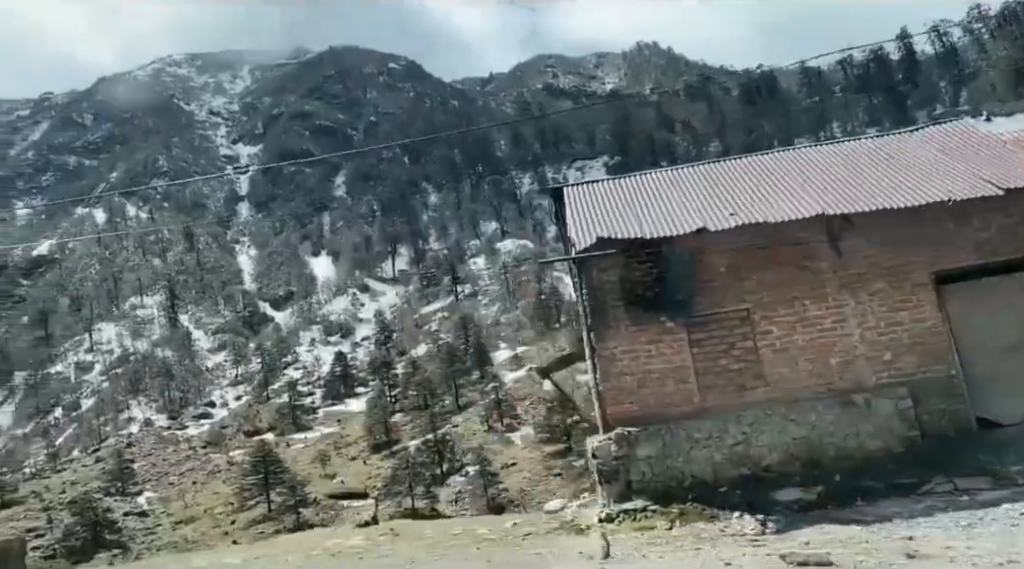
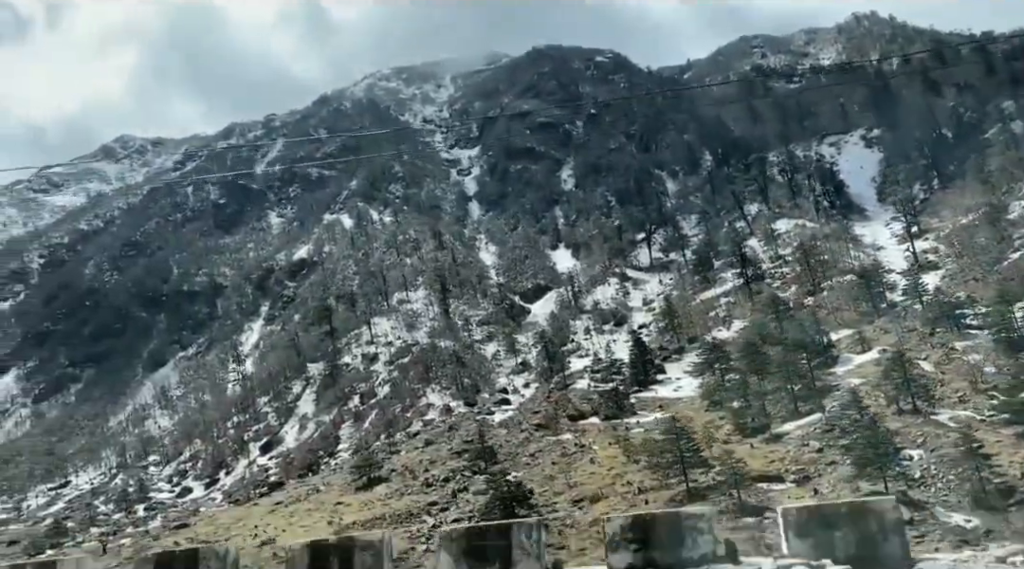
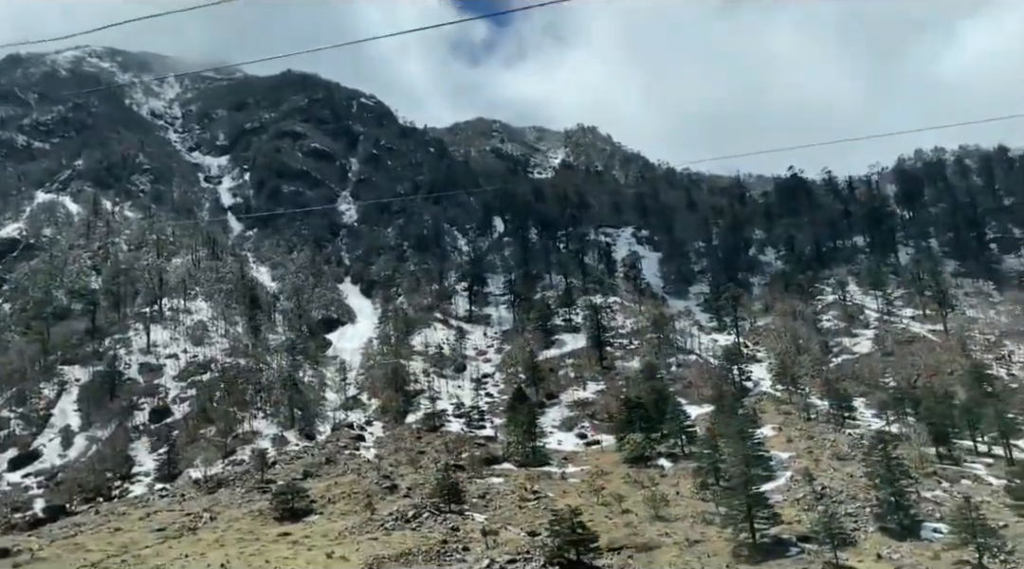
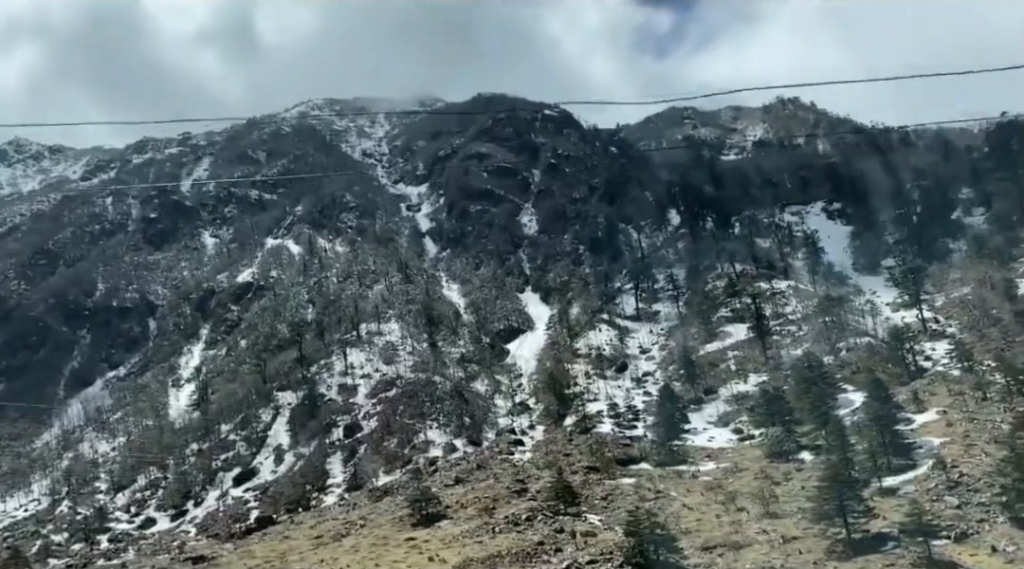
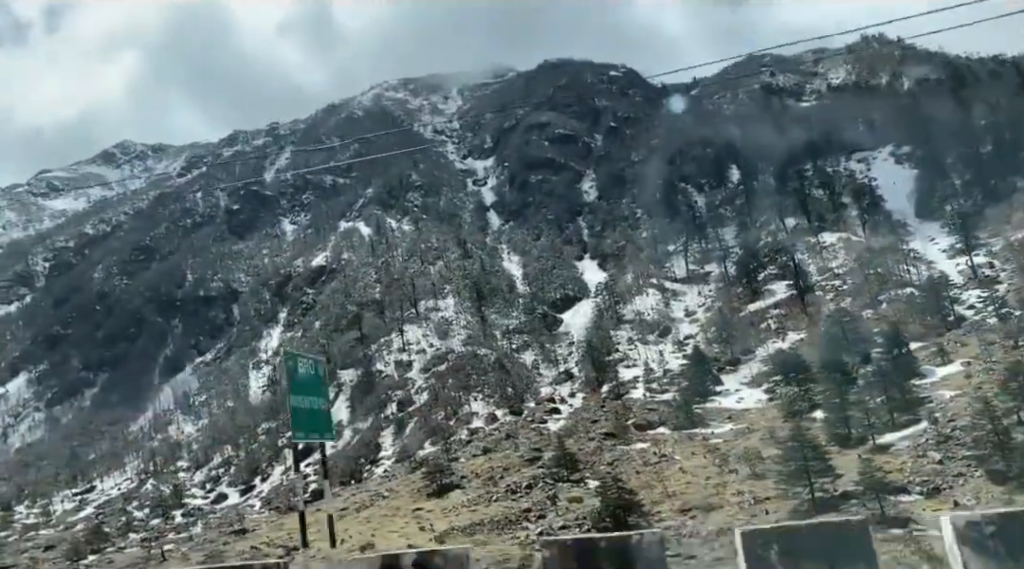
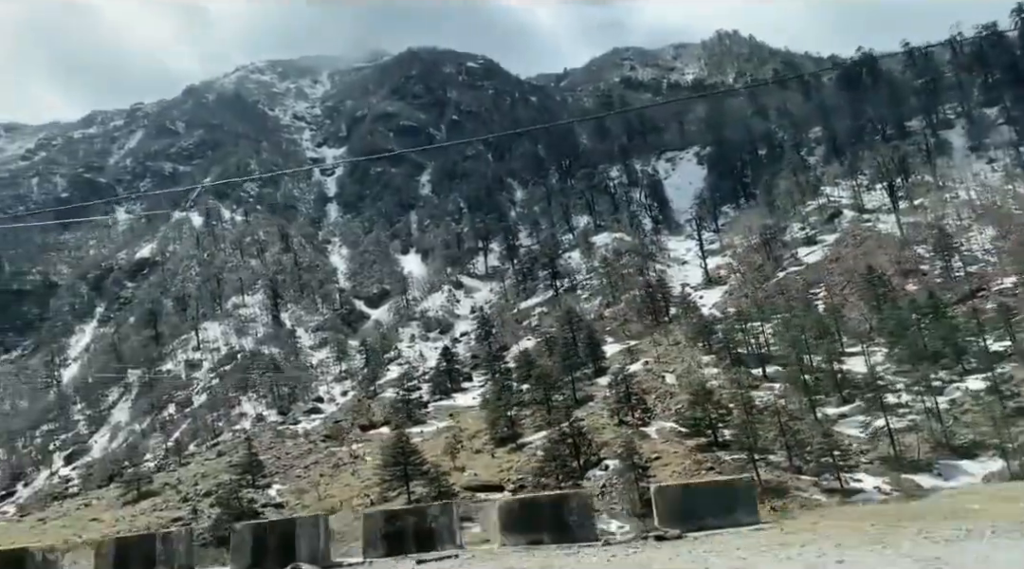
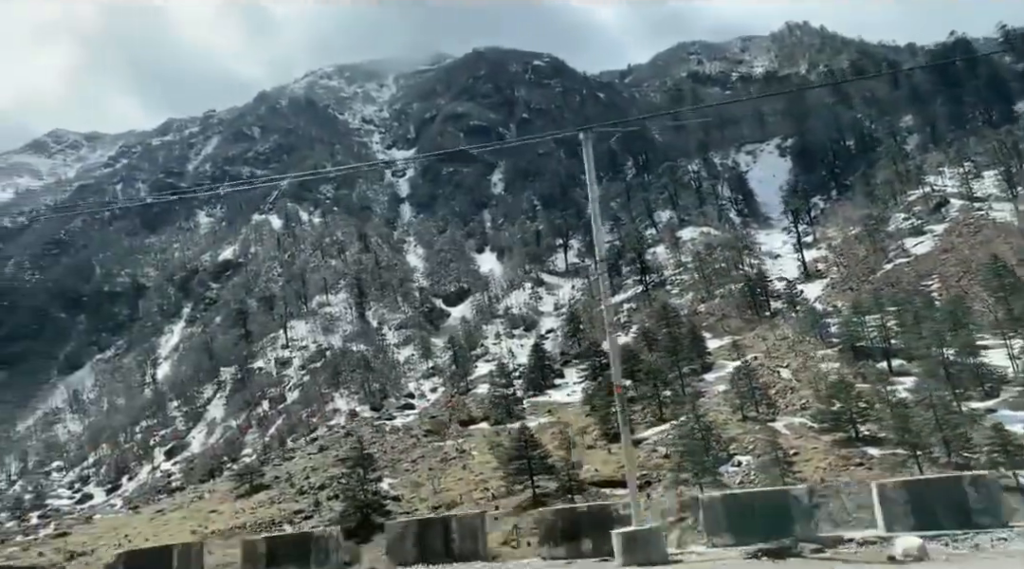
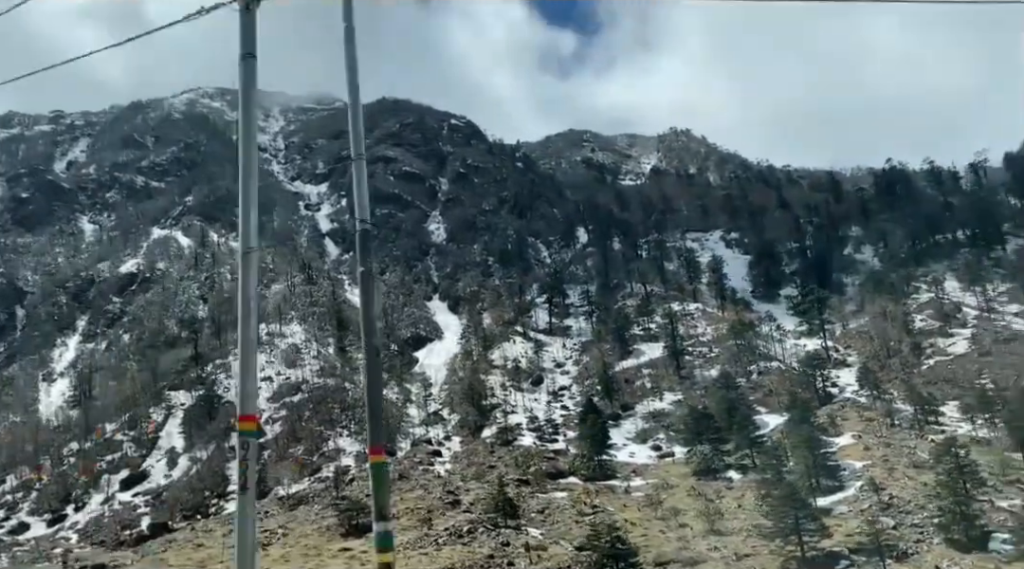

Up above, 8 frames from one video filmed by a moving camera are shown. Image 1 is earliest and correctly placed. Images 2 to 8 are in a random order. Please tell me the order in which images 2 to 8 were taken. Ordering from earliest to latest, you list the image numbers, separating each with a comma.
6, 7, 2, 5, 4, 8, 3
